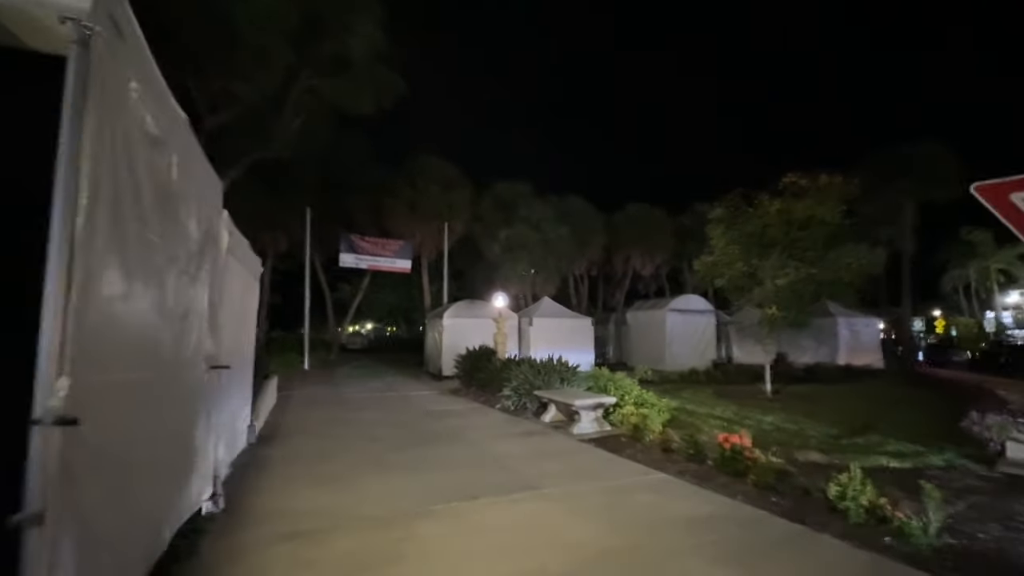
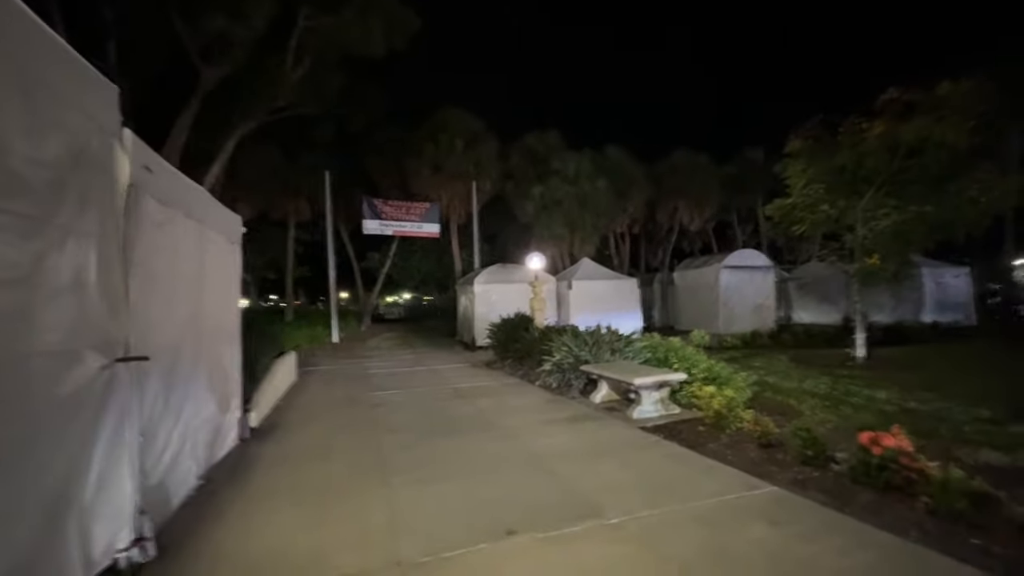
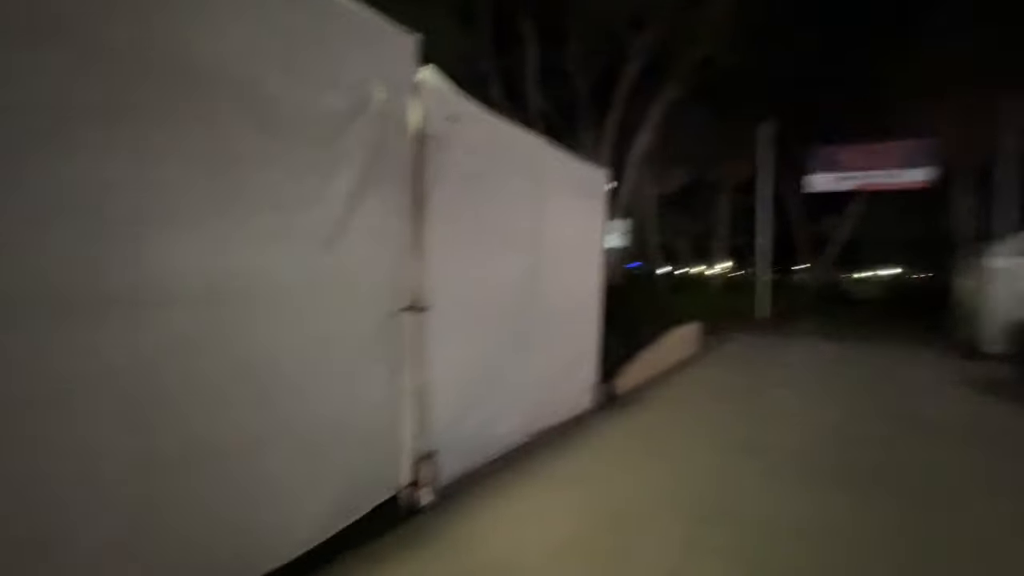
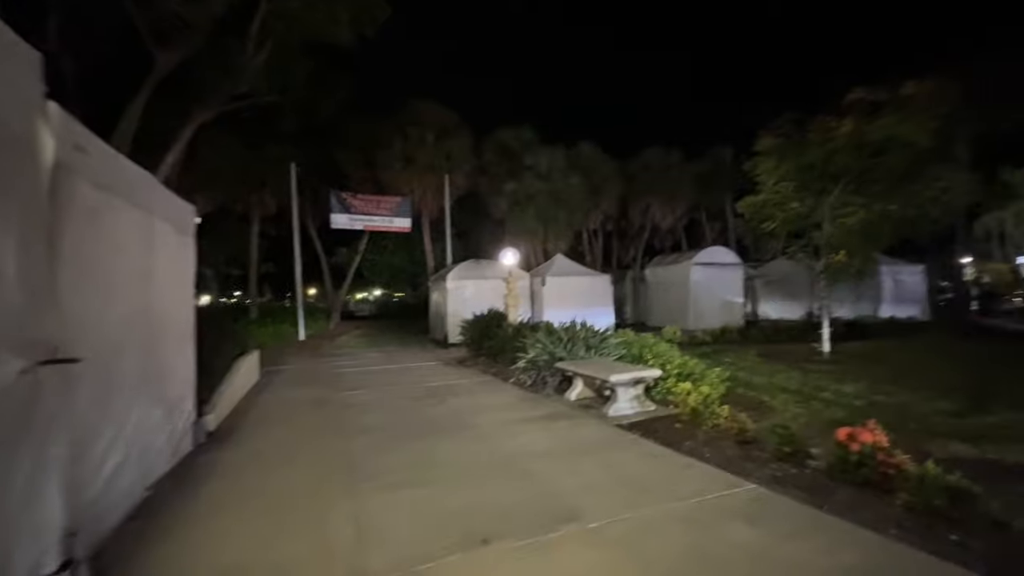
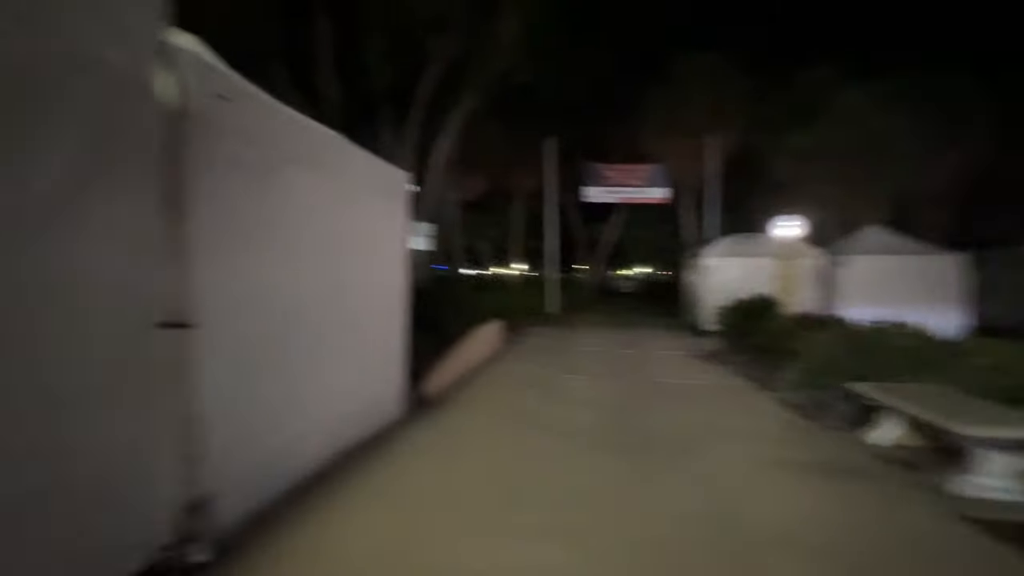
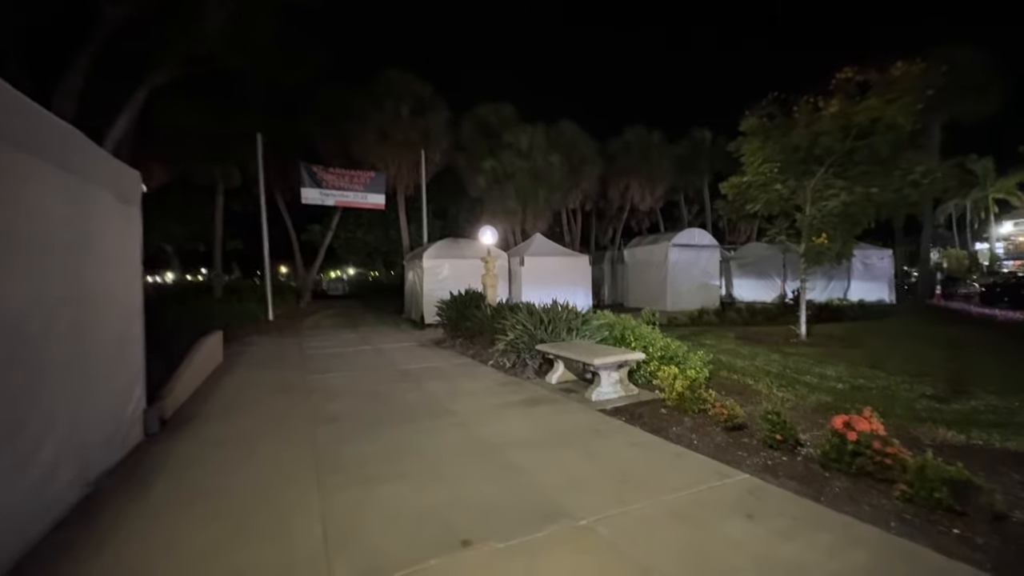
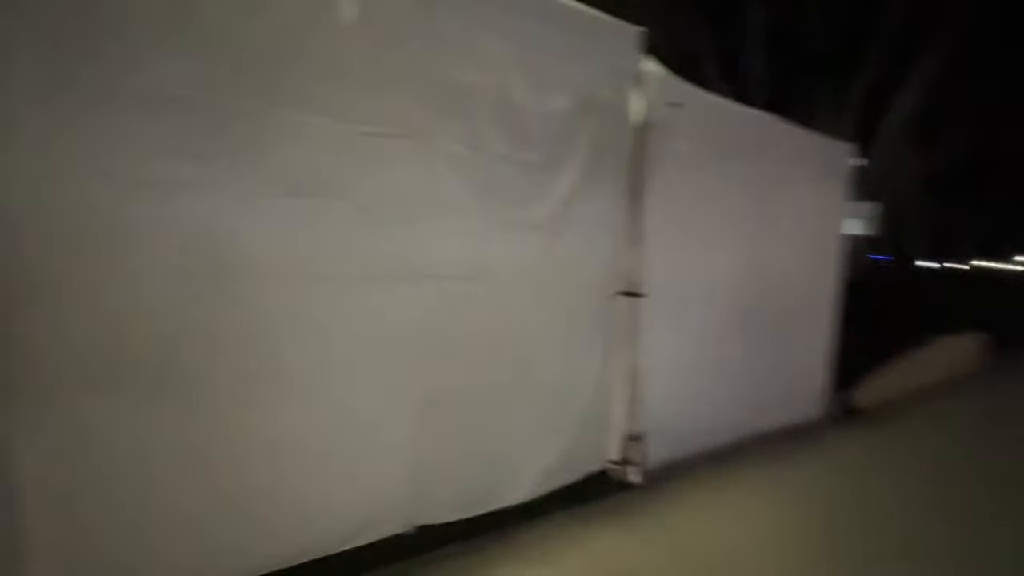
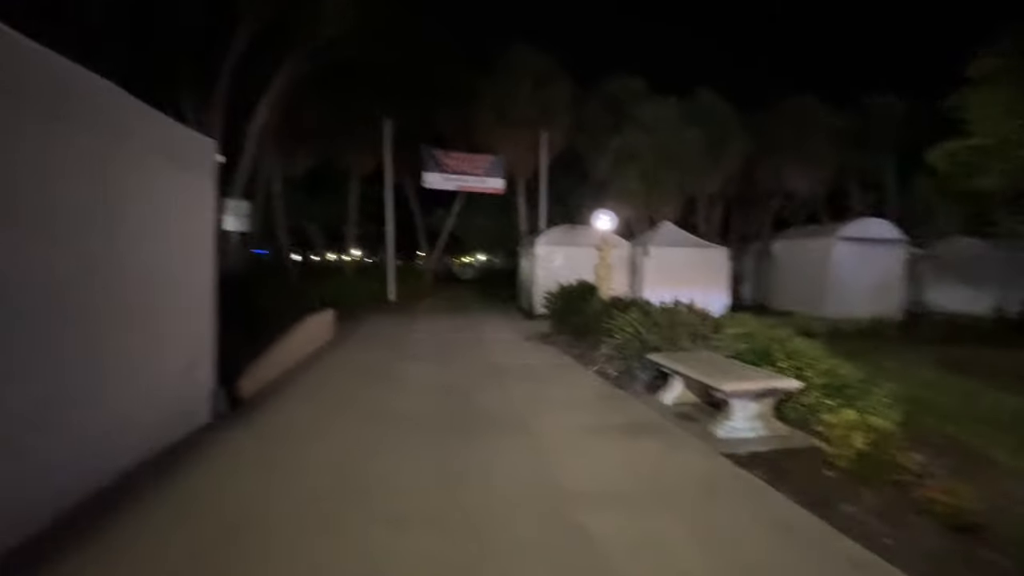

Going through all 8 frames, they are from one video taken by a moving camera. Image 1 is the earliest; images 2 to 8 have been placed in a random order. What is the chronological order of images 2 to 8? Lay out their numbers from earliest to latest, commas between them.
2, 4, 6, 8, 5, 3, 7
